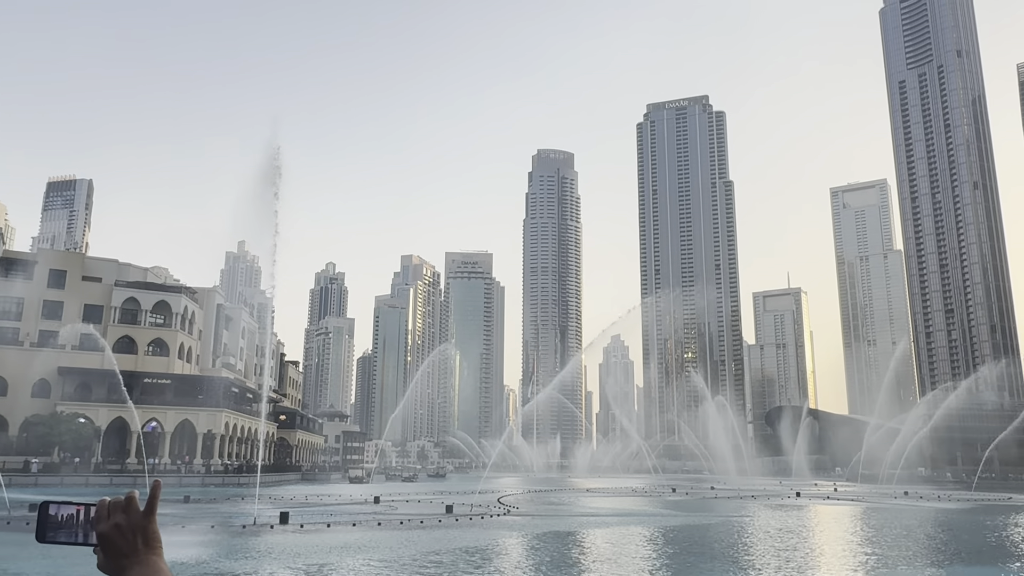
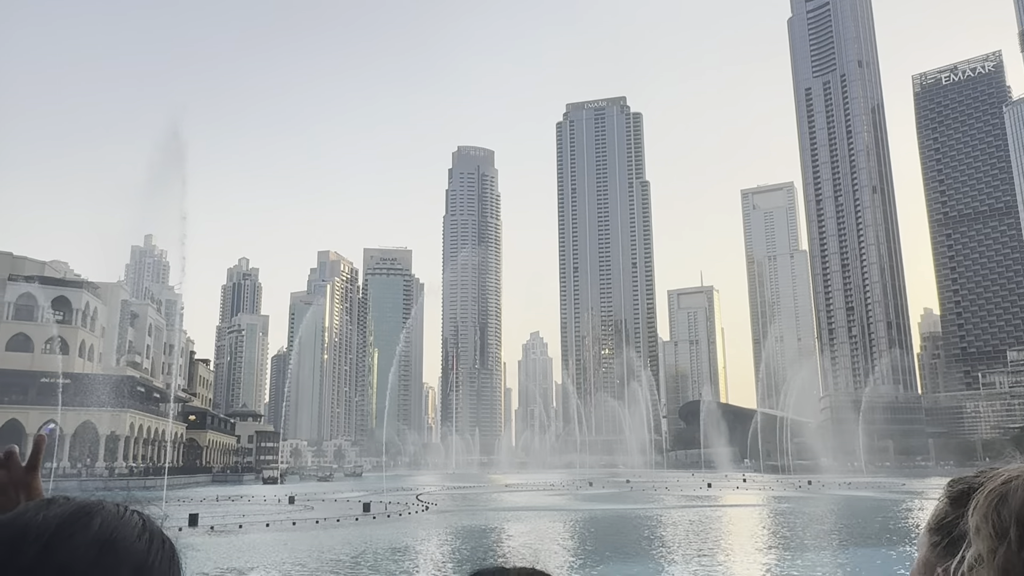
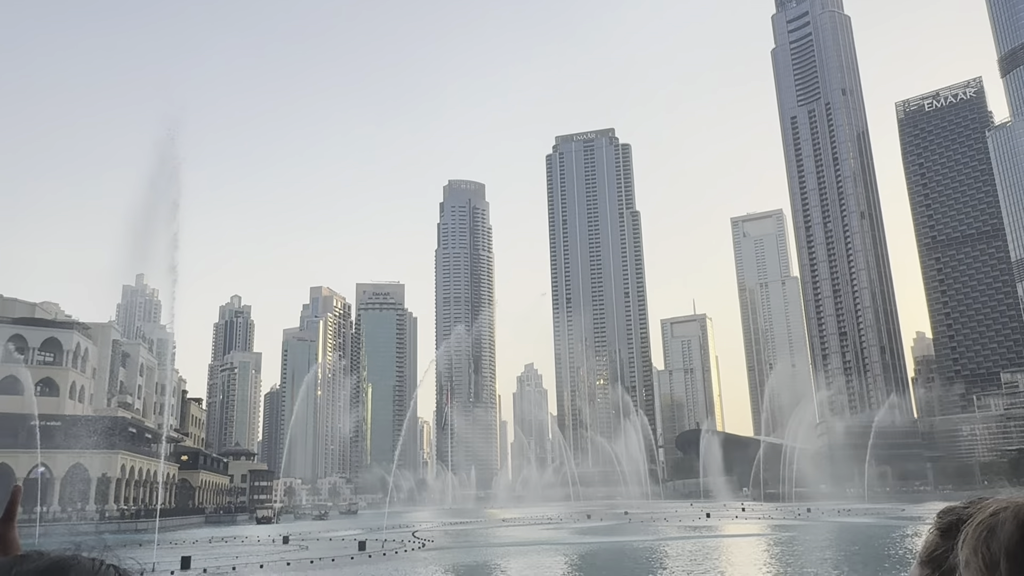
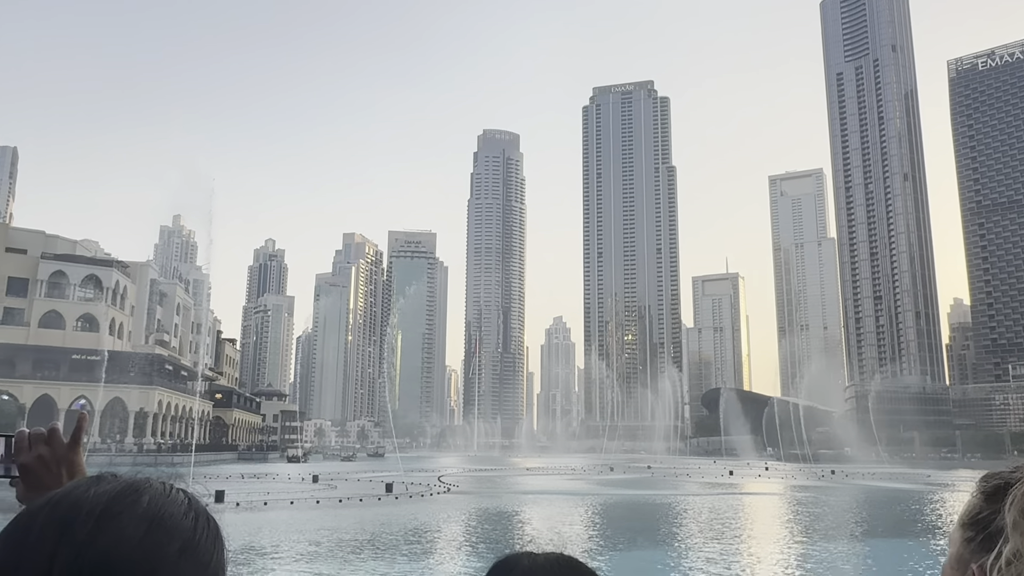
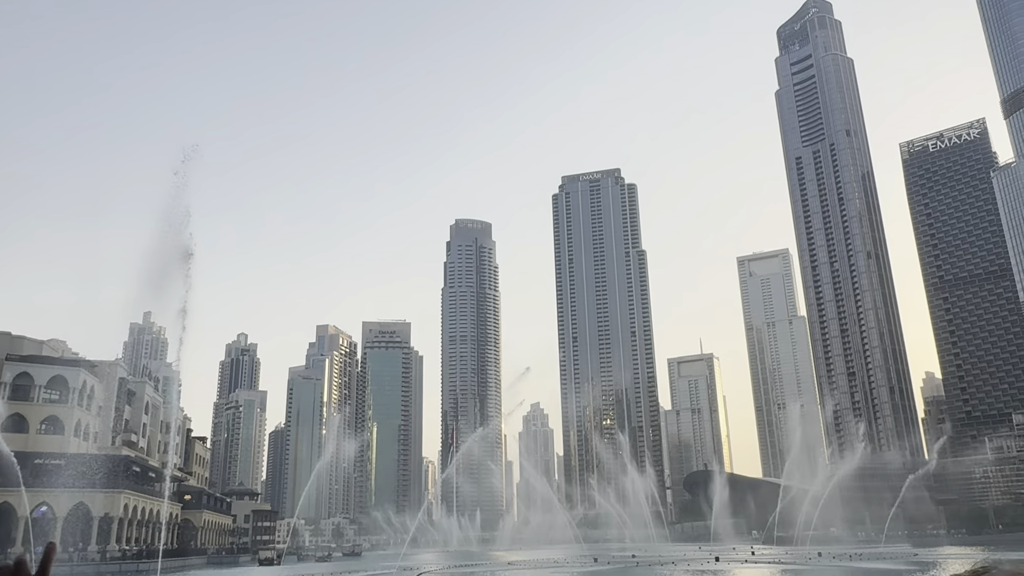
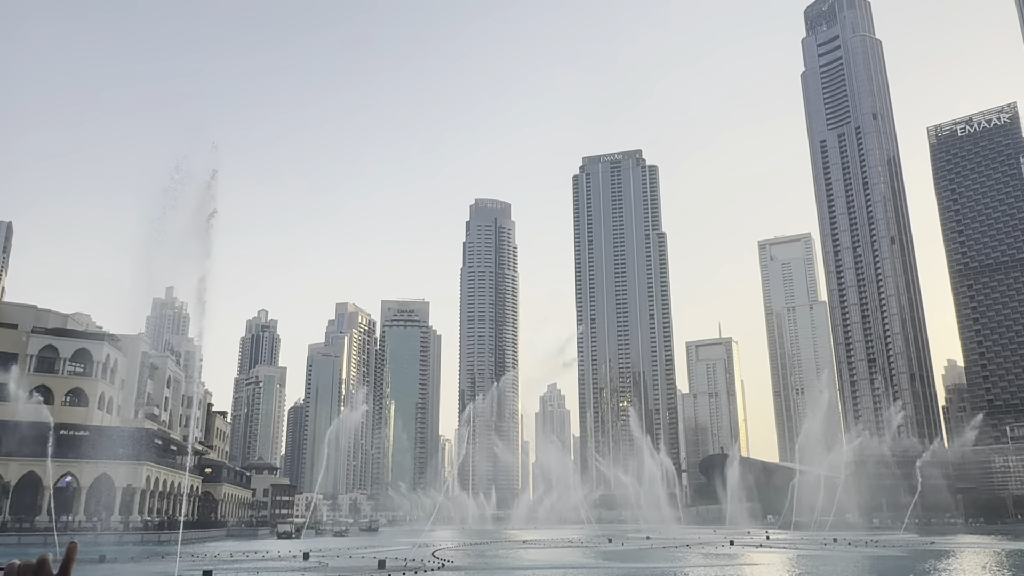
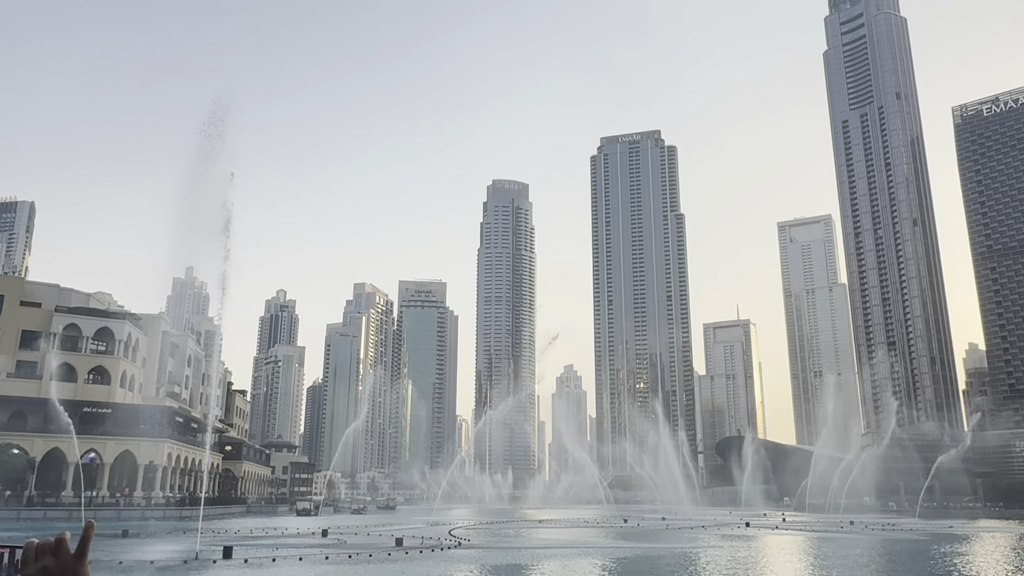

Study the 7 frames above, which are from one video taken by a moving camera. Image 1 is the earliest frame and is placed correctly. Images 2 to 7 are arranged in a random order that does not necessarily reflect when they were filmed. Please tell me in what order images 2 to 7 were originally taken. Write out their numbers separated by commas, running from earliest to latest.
7, 6, 5, 3, 2, 4
